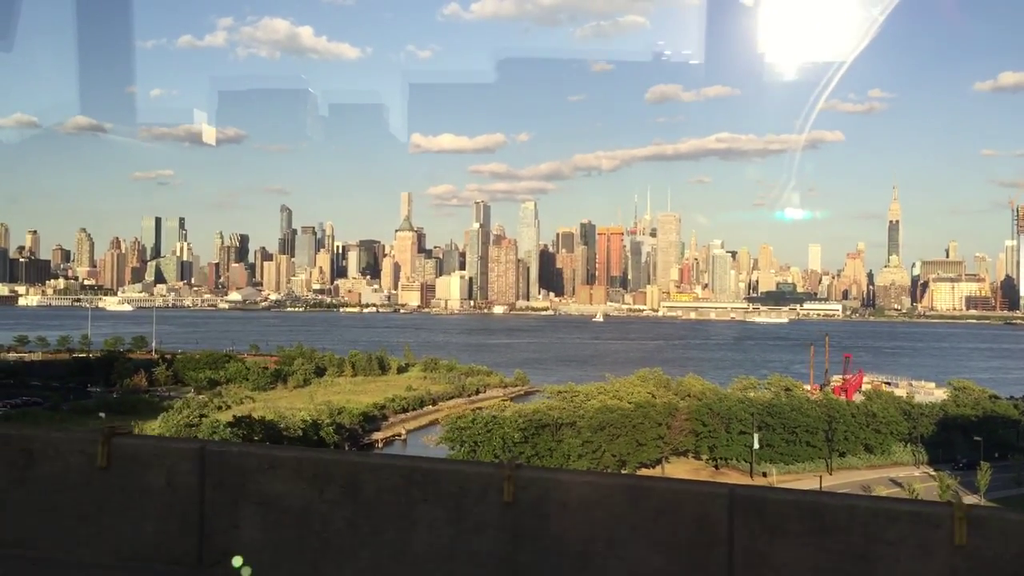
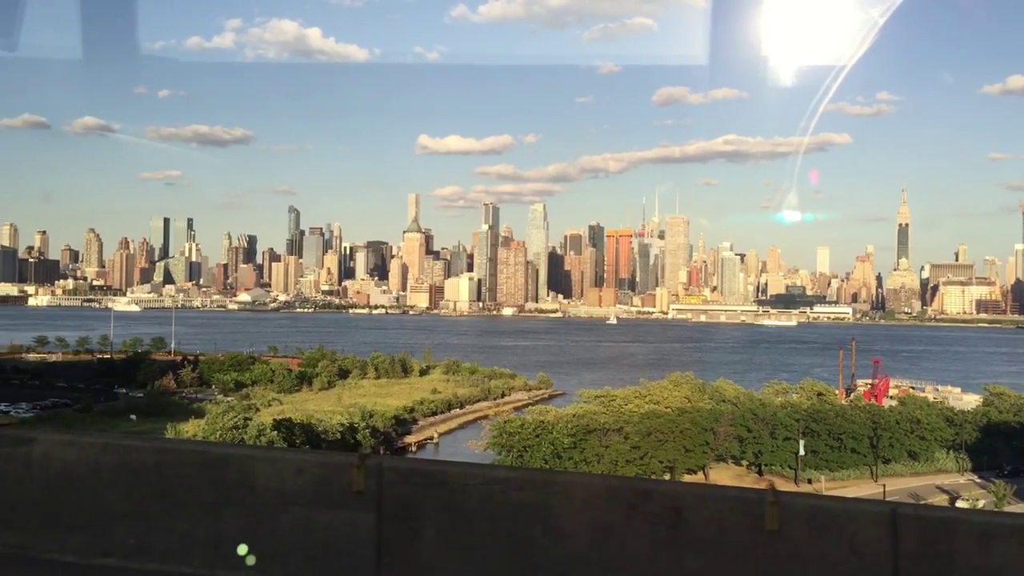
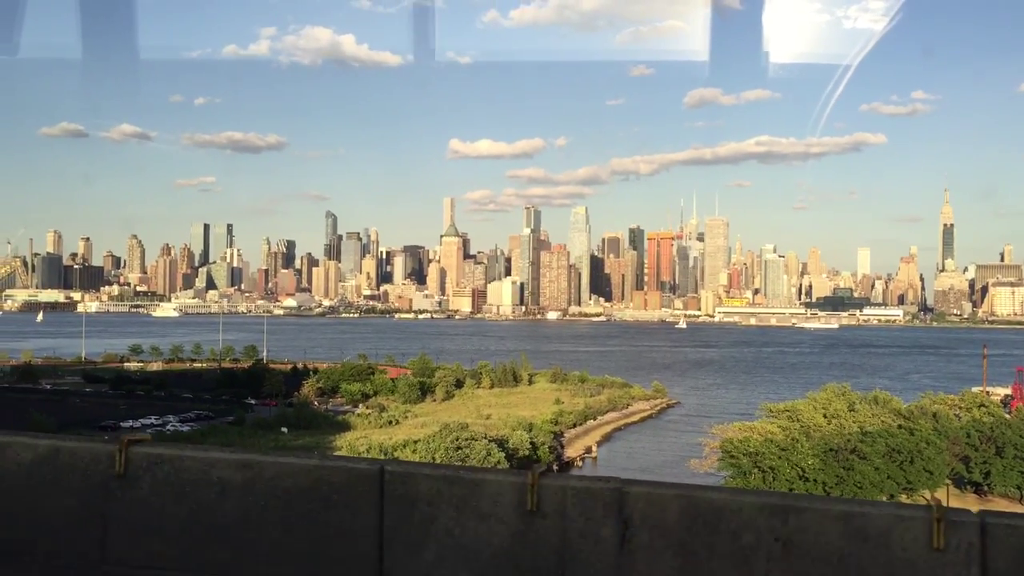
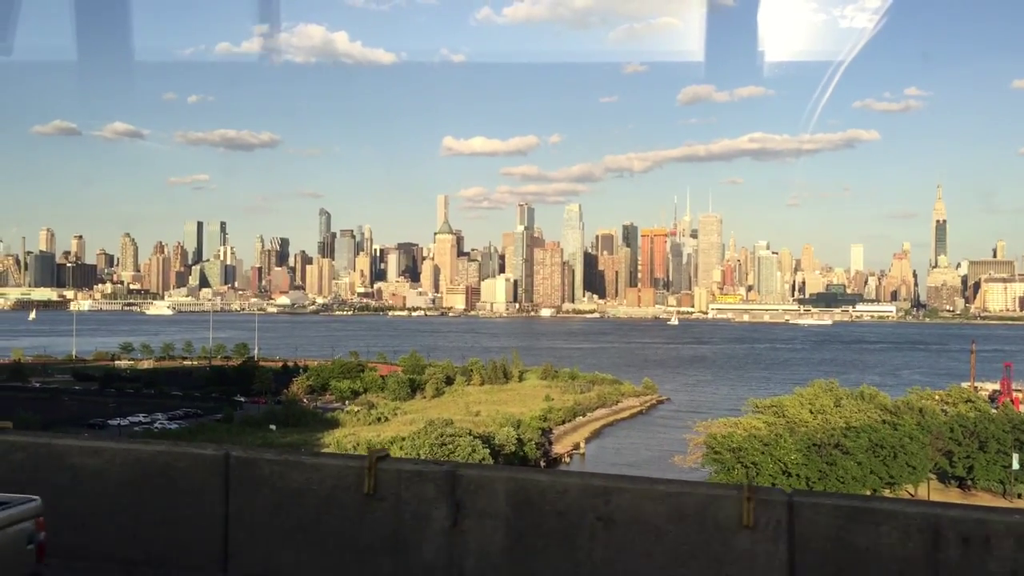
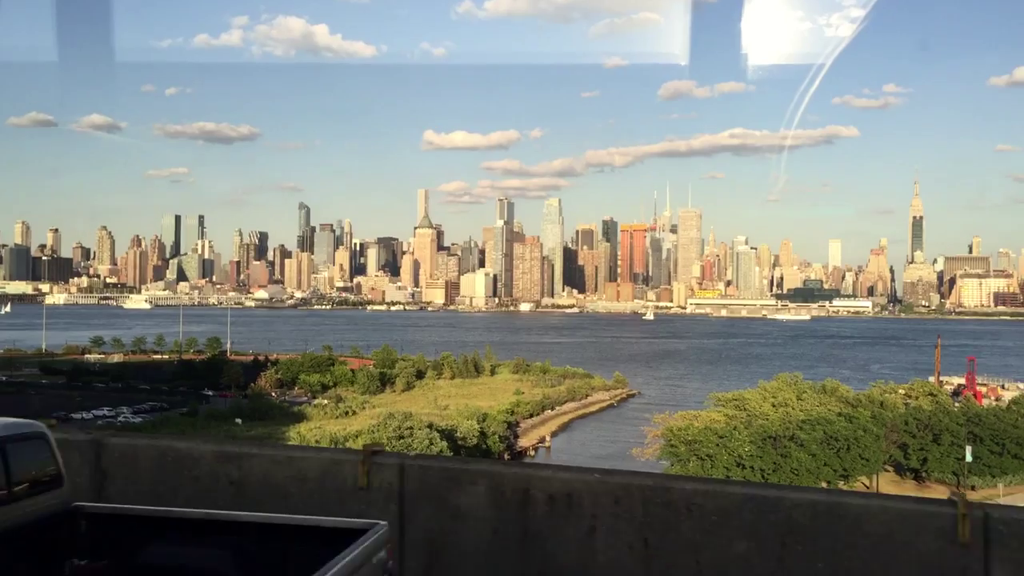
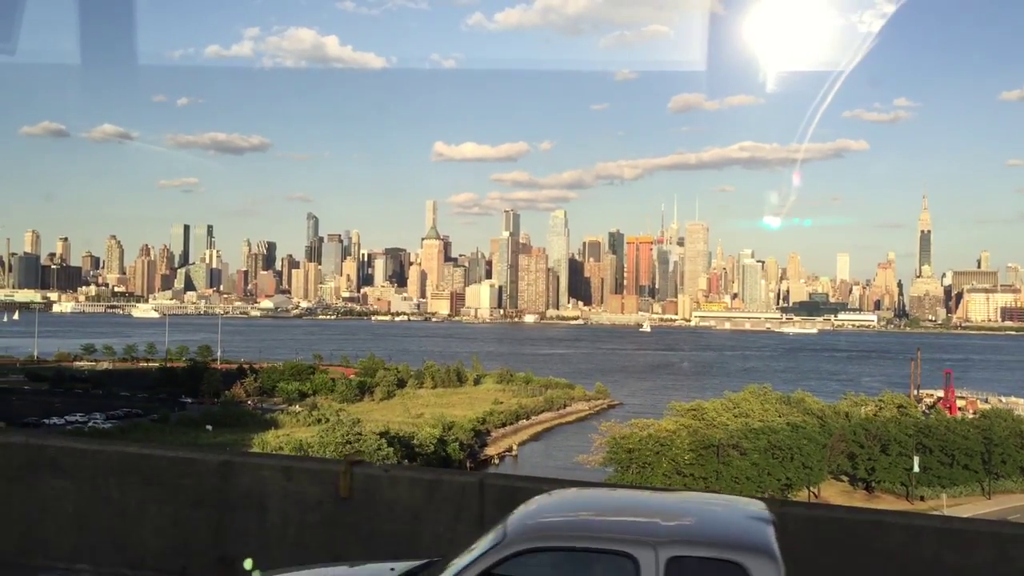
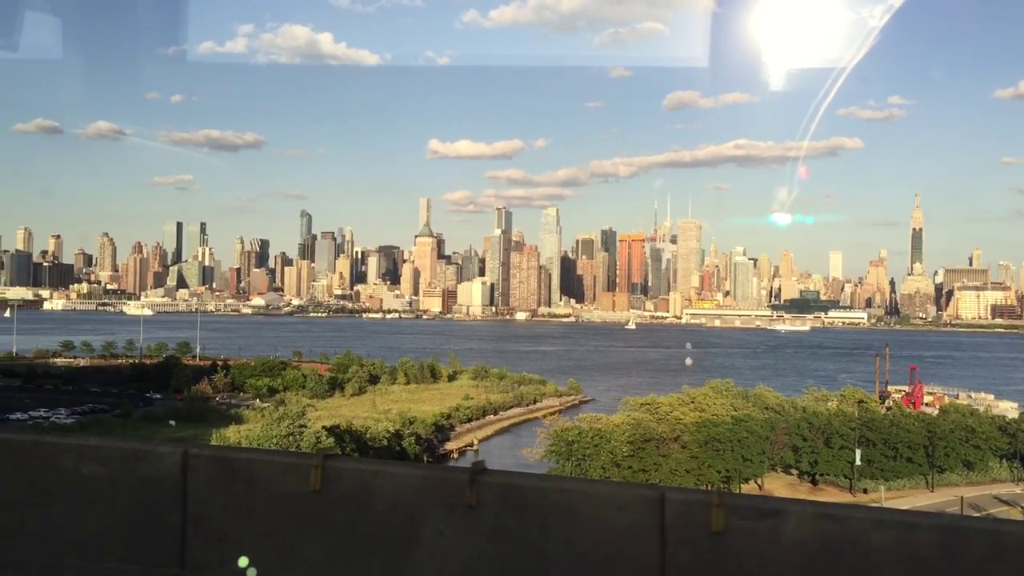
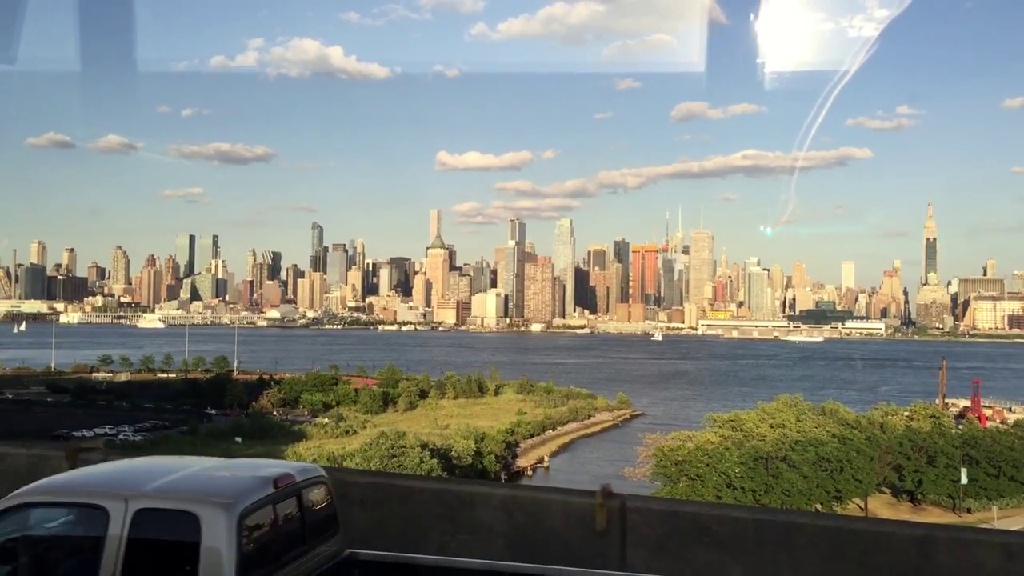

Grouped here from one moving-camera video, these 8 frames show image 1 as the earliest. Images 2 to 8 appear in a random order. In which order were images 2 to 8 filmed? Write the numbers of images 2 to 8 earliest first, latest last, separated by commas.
2, 7, 6, 8, 5, 4, 3
